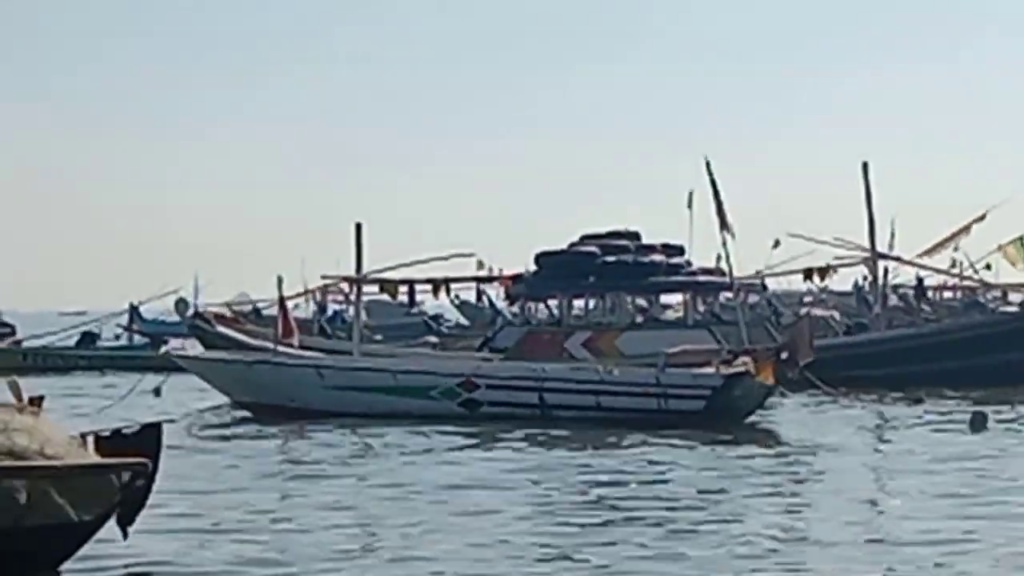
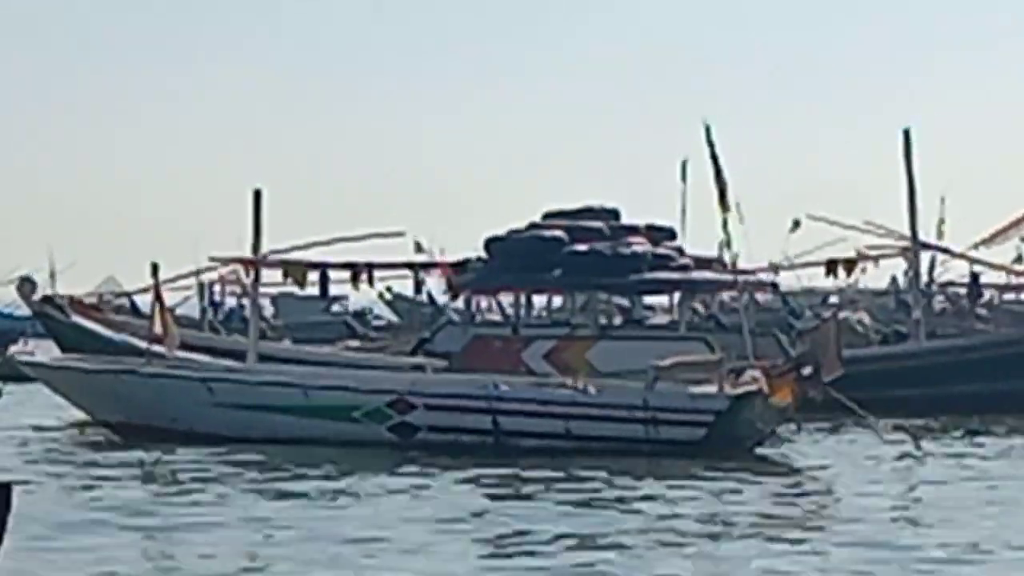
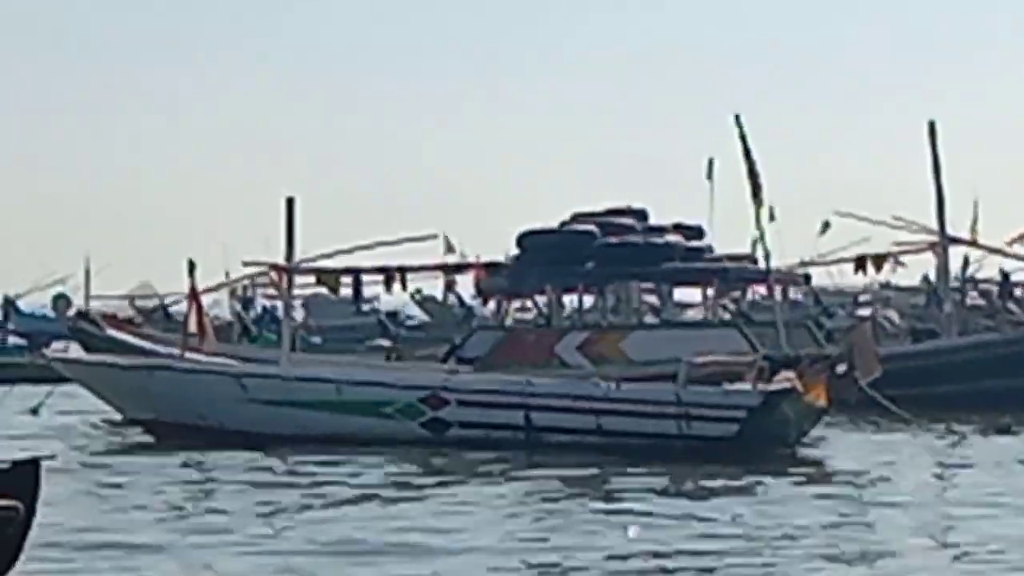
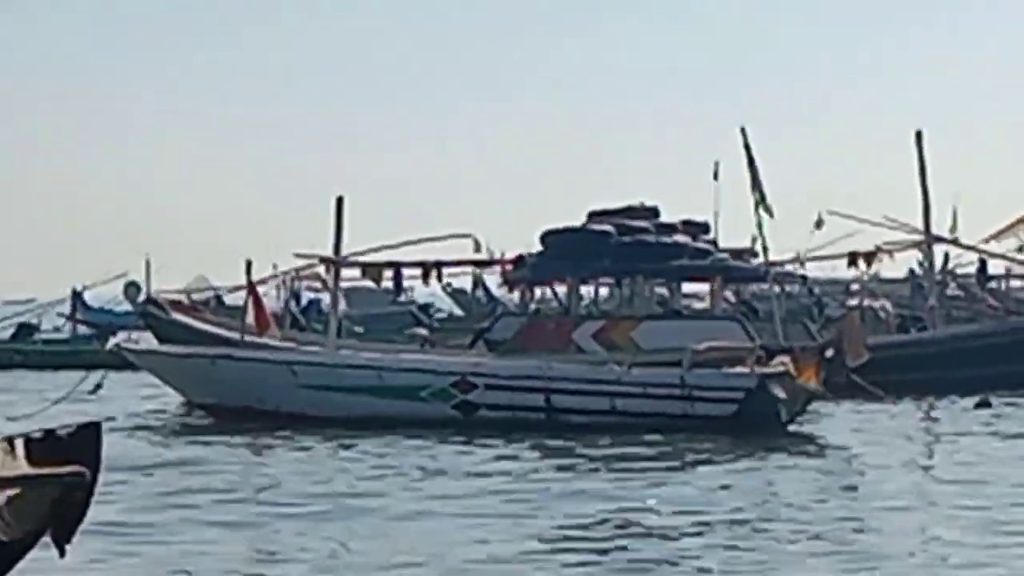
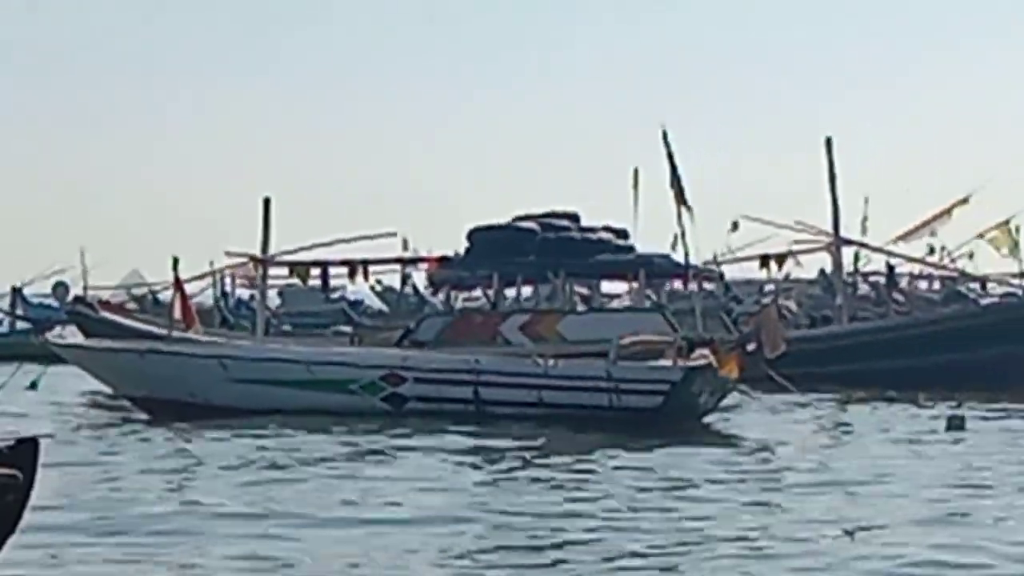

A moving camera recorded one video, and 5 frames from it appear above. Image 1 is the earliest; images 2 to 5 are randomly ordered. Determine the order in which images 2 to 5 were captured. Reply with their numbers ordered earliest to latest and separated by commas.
4, 2, 3, 5
